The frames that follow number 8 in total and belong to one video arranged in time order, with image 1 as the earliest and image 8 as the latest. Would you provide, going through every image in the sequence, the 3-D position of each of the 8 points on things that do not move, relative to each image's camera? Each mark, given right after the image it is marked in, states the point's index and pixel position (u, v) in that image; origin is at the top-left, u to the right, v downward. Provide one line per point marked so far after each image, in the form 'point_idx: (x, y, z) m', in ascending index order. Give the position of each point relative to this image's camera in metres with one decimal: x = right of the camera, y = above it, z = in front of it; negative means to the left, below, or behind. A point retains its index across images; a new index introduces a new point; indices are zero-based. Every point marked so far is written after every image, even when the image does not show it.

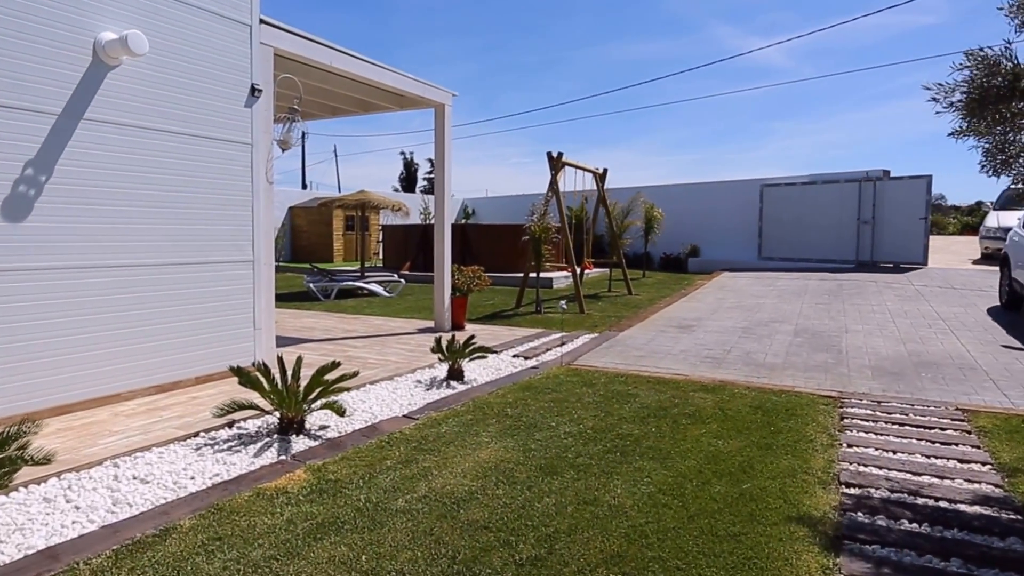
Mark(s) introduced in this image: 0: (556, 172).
0: (+0.7, +1.8, +10.8) m
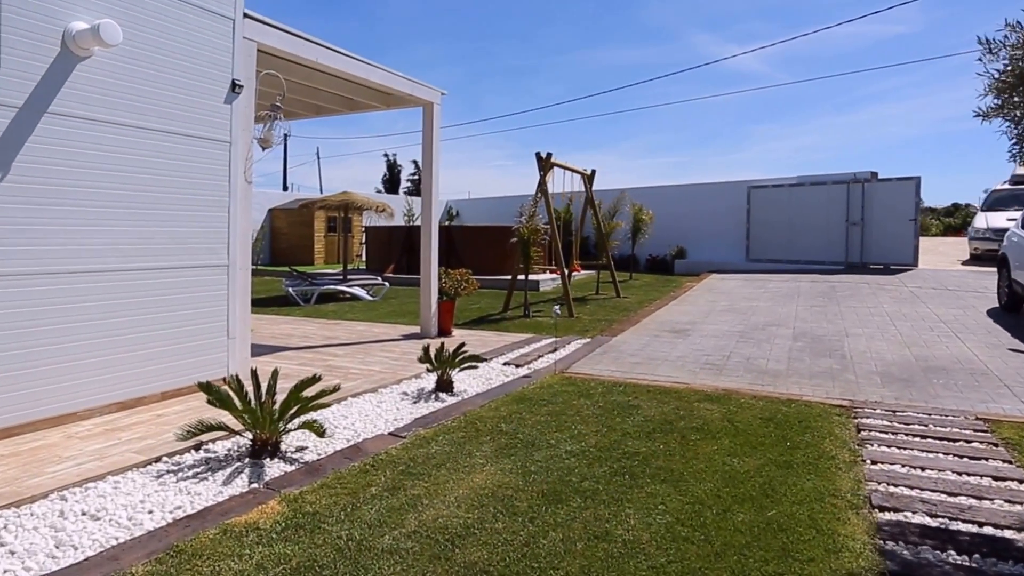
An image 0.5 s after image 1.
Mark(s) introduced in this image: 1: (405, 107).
0: (+0.5, +1.7, +10.5) m
1: (-1.2, +2.1, +8.2) m
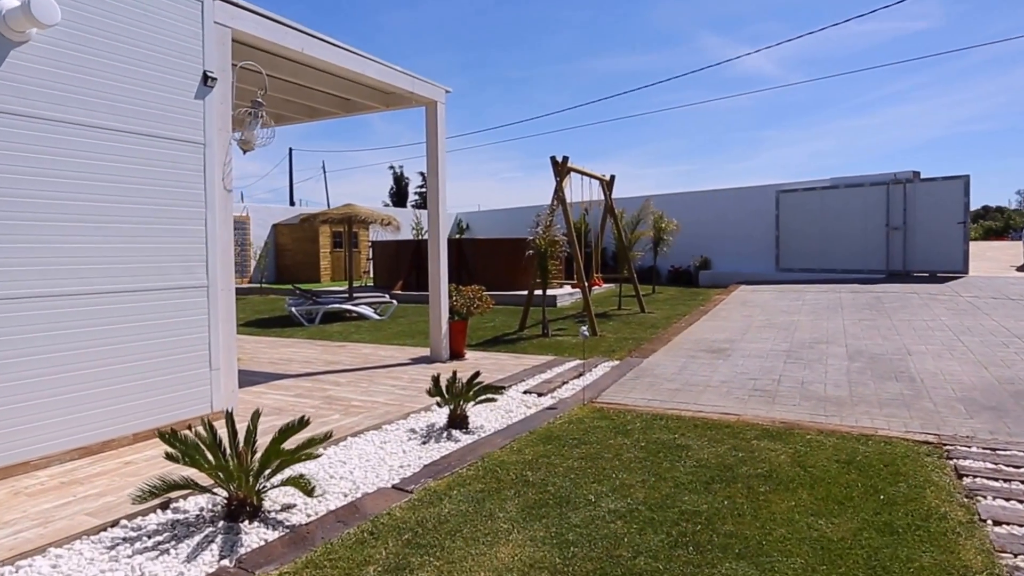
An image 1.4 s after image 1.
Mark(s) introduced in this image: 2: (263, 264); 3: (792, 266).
0: (+0.7, +1.5, +9.8) m
1: (-1.0, +1.9, +7.5) m
2: (-6.5, +0.6, +18.4) m
3: (+7.0, +0.5, +17.6) m
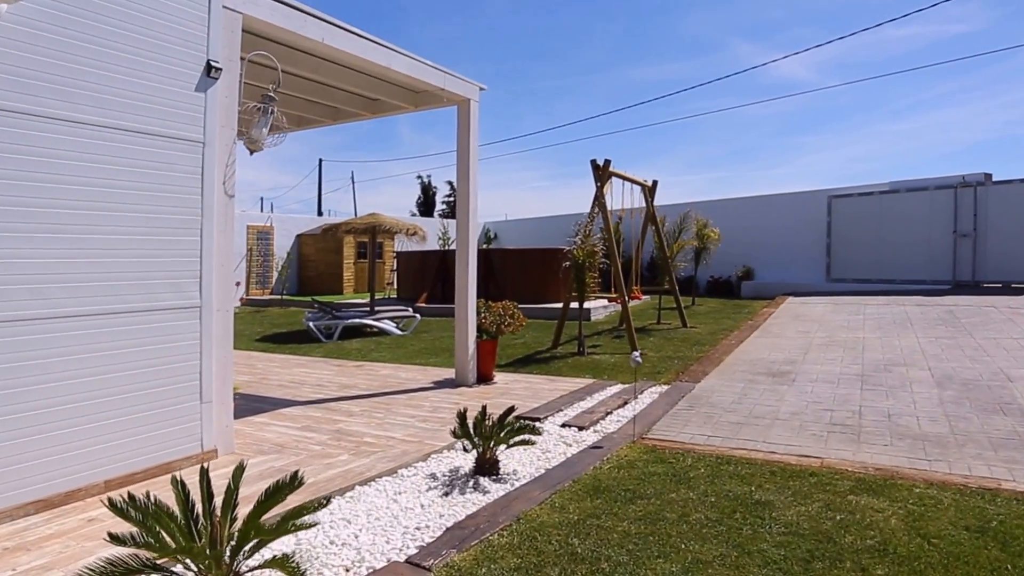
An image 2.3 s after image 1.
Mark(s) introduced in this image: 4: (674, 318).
0: (+1.1, +1.3, +9.0) m
1: (-0.7, +1.7, +6.8) m
2: (-5.7, +0.3, +18.0) m
3: (+7.7, +0.3, +16.6) m
4: (+2.7, -0.5, +11.9) m
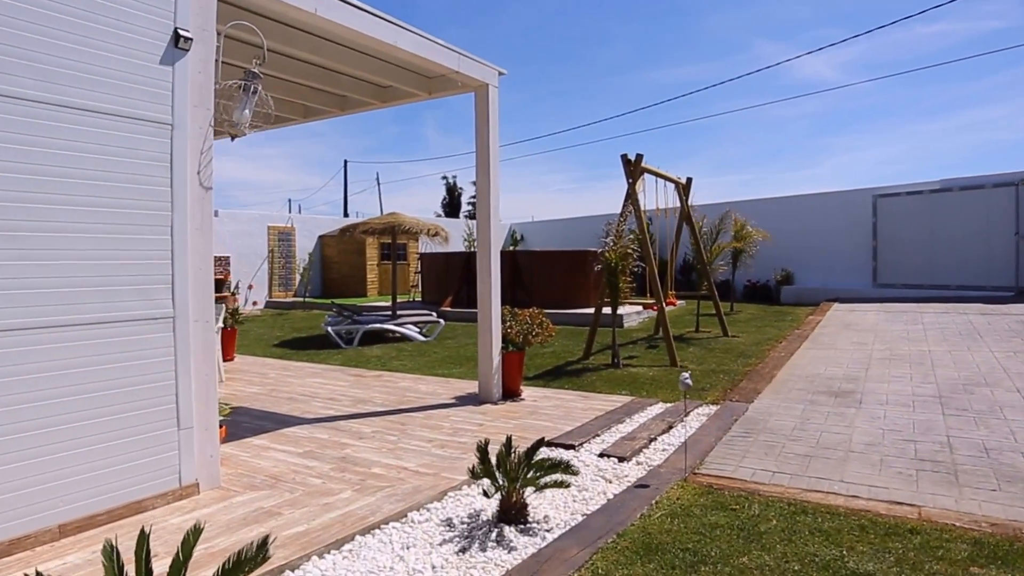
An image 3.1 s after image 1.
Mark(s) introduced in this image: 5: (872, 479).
0: (+1.4, +1.3, +8.3) m
1: (-0.5, +1.7, +6.2) m
2: (-5.0, +0.3, +17.5) m
3: (+8.3, +0.2, +15.7) m
4: (+3.2, -0.6, +11.2) m
5: (+2.0, -1.0, +4.0) m
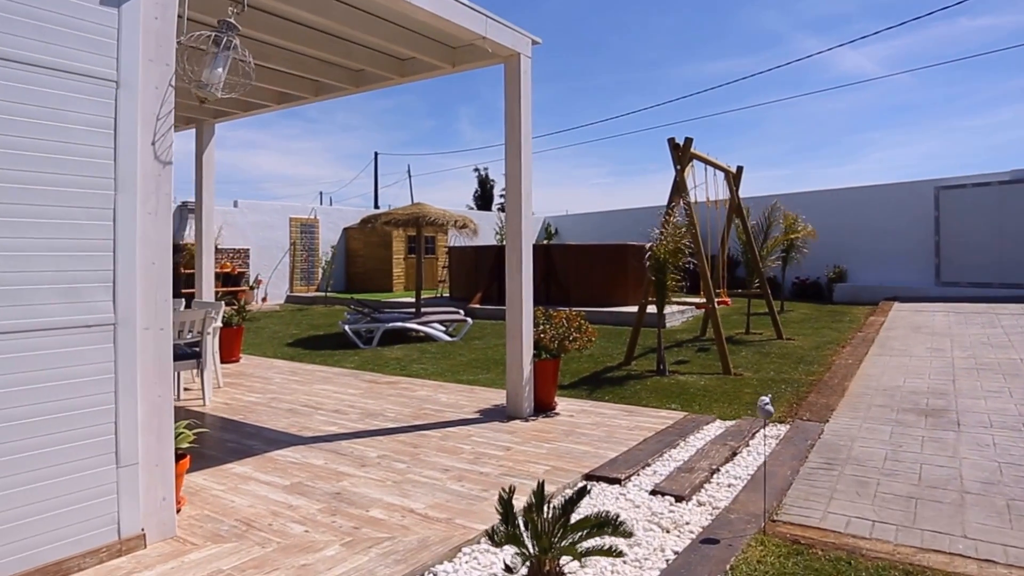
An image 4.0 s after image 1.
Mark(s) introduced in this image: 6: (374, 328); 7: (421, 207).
0: (+1.8, +1.3, +7.5) m
1: (-0.2, +1.7, +5.4) m
2: (-4.3, +0.4, +16.9) m
3: (+9.0, +0.2, +14.5) m
4: (+3.6, -0.6, +10.2) m
5: (+2.1, -1.0, +3.1) m
6: (-1.7, -0.5, +8.8) m
7: (-1.3, +1.2, +10.7) m
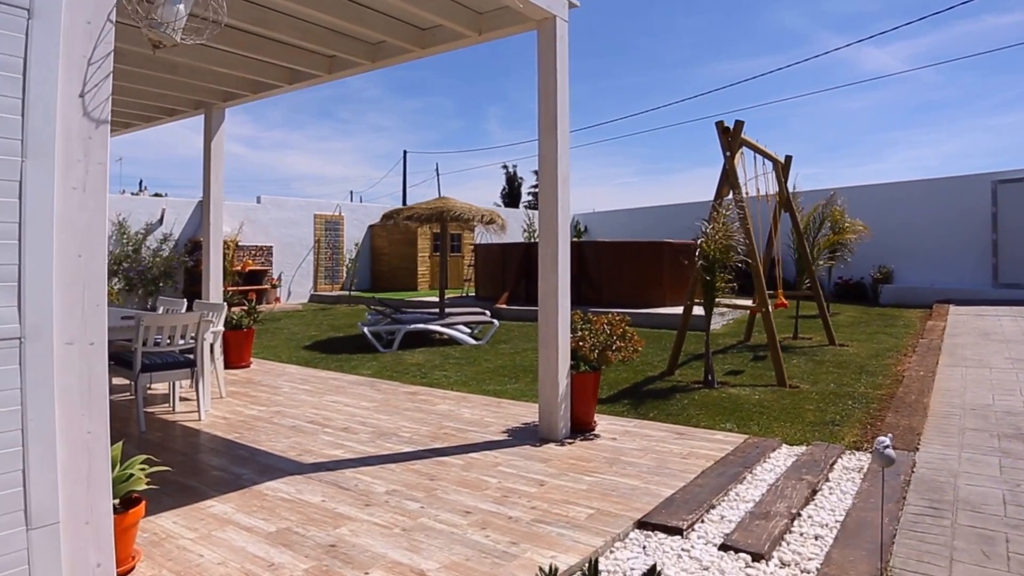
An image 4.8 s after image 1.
0: (+2.1, +1.3, +6.7) m
1: (0.0, +1.7, +4.8) m
2: (-3.6, +0.5, +16.4) m
3: (+9.6, +0.1, +13.5) m
4: (+4.0, -0.6, +9.4) m
5: (+2.3, -1.1, +2.3) m
6: (-1.4, -0.5, +8.2) m
7: (-0.9, +1.2, +10.0) m
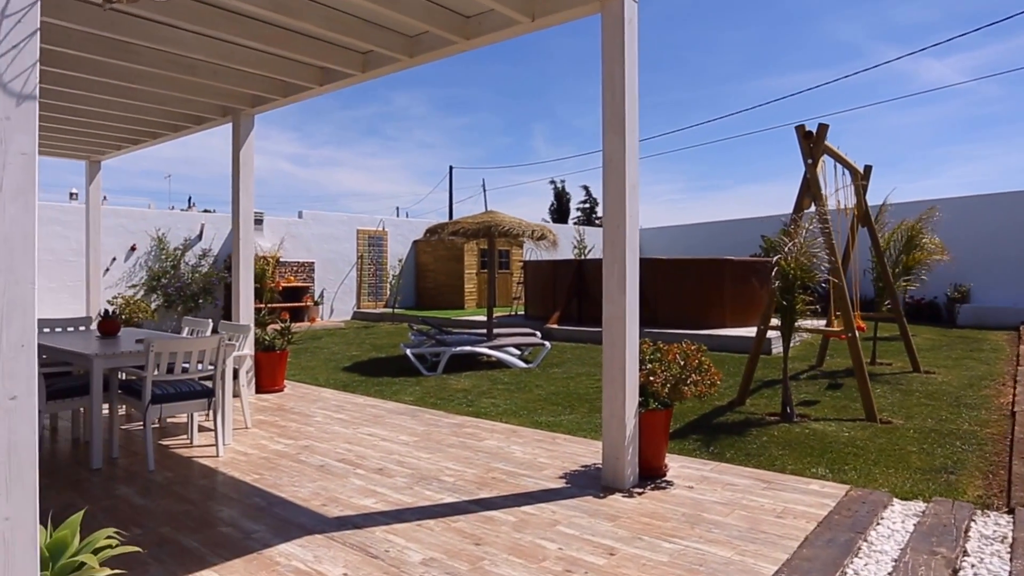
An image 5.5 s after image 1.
0: (+2.6, +1.1, +6.0) m
1: (+0.4, +1.6, +4.2) m
2: (-2.5, +0.1, +16.1) m
3: (+10.5, -0.2, +12.2) m
4: (+4.7, -0.8, +8.5) m
5: (+2.4, -1.1, +1.6) m
6: (-0.8, -0.7, +7.7) m
7: (-0.2, +1.0, +9.5) m
